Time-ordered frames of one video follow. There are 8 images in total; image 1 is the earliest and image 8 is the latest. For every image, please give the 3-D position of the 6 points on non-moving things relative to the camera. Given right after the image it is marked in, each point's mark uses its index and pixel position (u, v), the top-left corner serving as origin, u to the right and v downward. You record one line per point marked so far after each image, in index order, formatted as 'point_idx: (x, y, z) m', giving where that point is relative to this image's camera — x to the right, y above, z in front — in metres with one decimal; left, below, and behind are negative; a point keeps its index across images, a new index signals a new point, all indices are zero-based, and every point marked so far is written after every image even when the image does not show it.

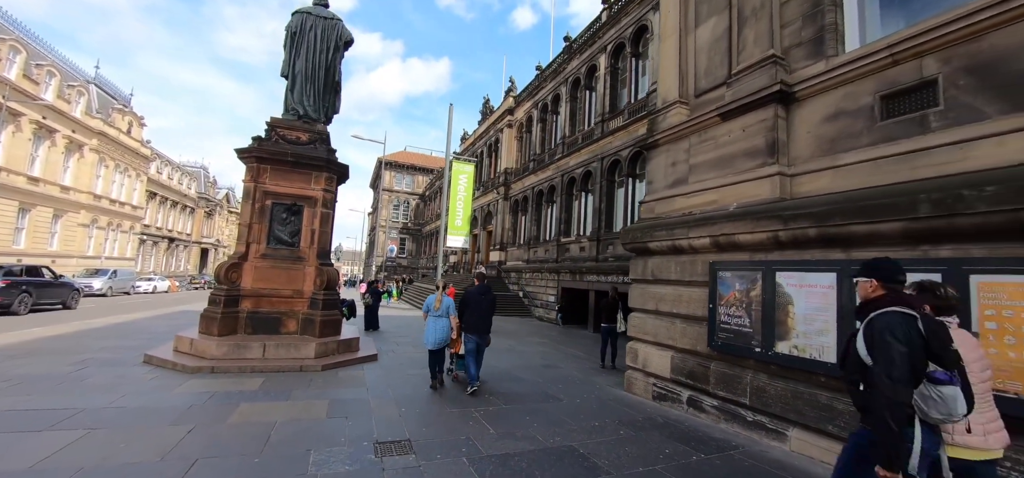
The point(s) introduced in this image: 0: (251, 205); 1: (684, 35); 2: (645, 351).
0: (-4.9, +0.7, +7.6) m
1: (+2.7, +3.2, +6.4) m
2: (+2.0, -1.6, +5.9) m
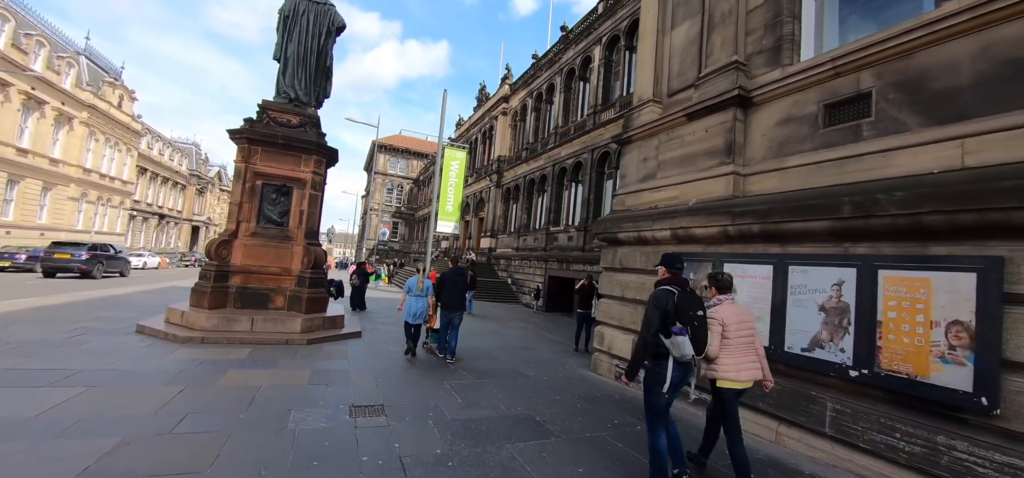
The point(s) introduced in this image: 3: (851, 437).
0: (-5.2, +1.1, +7.8) m
1: (+2.5, +3.3, +6.6) m
2: (+1.6, -1.5, +6.4) m
3: (+2.9, -1.7, +3.4) m
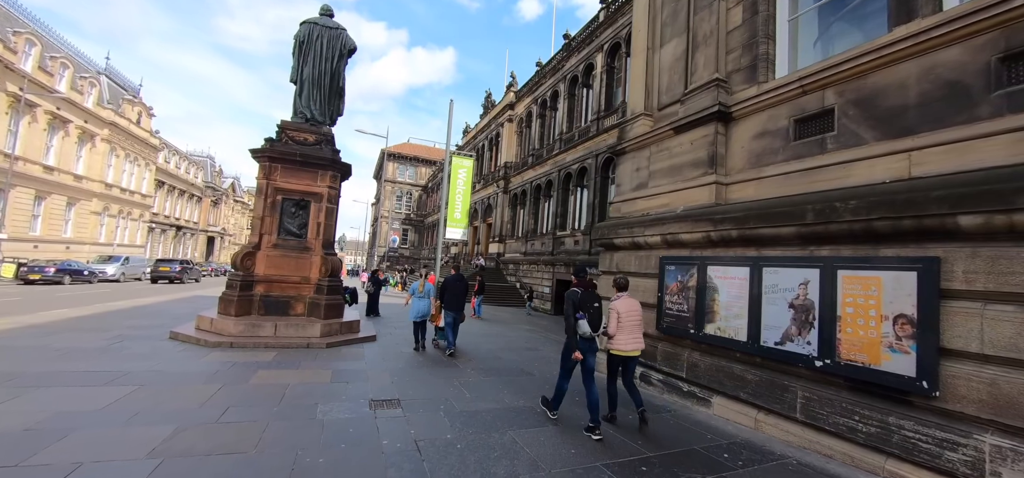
0: (-5.2, +0.8, +8.4) m
1: (+2.5, +3.2, +7.1) m
2: (+1.7, -1.6, +6.8) m
3: (+2.9, -1.7, +3.8) m
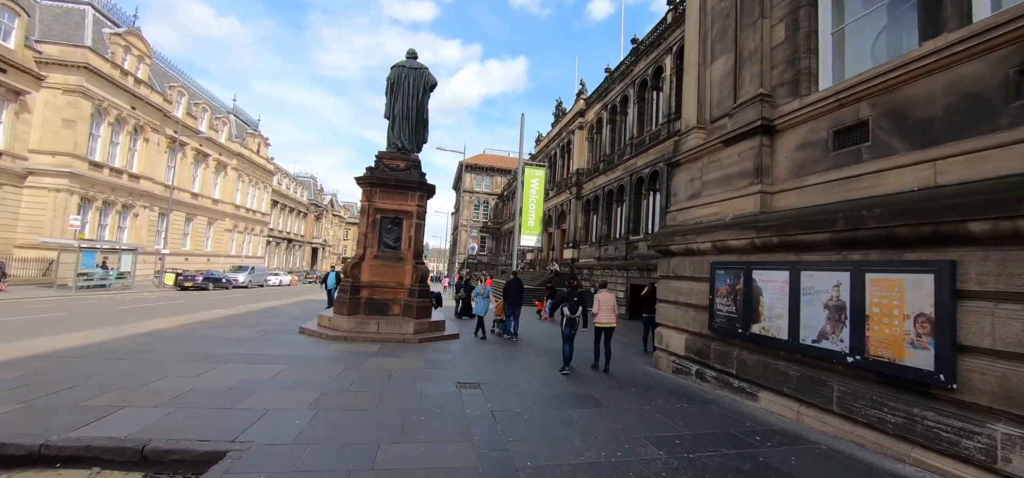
0: (-3.6, +0.5, +10.2) m
1: (+3.5, +3.1, +7.5) m
2: (+2.8, -1.7, +7.2) m
3: (+3.5, -1.8, +4.1) m
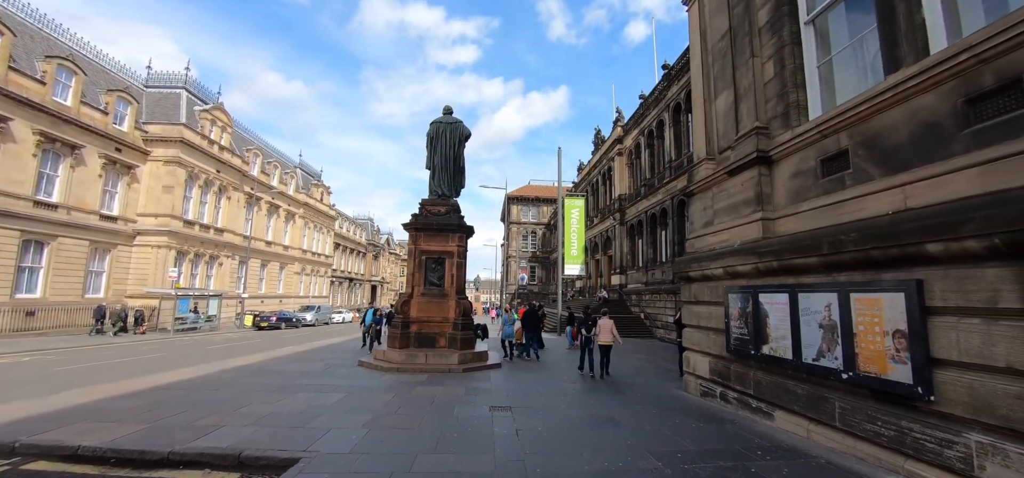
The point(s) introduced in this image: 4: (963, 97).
0: (-2.8, -0.6, +11.3) m
1: (+3.9, +2.6, +8.0) m
2: (+3.4, -2.2, +7.5) m
3: (+3.6, -2.0, +4.3) m
4: (+4.1, +1.3, +3.7) m
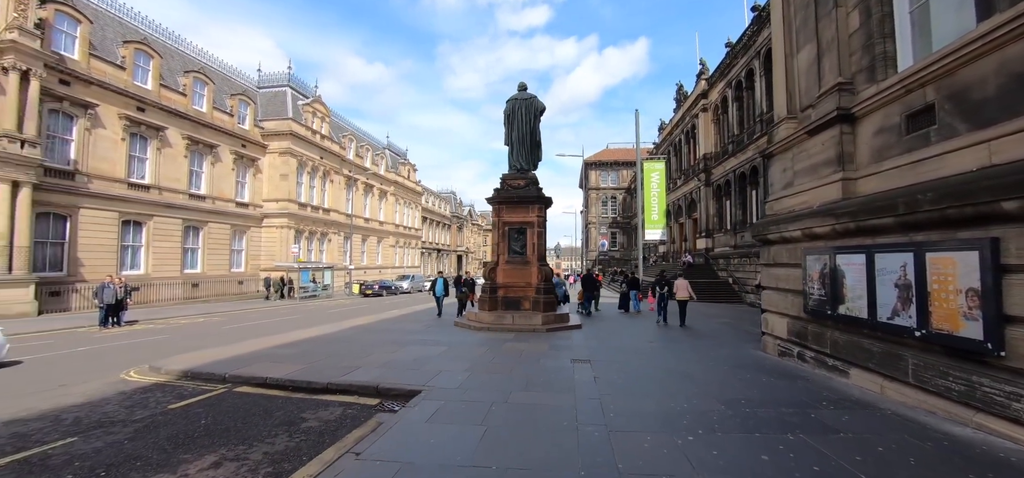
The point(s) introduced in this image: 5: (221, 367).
0: (-0.5, +0.2, +12.4) m
1: (+5.3, +3.4, +7.6) m
2: (+4.9, -1.5, +7.6) m
3: (+4.5, -1.6, +4.4) m
4: (+4.7, +1.7, +3.5) m
5: (-5.9, -2.6, +8.2) m
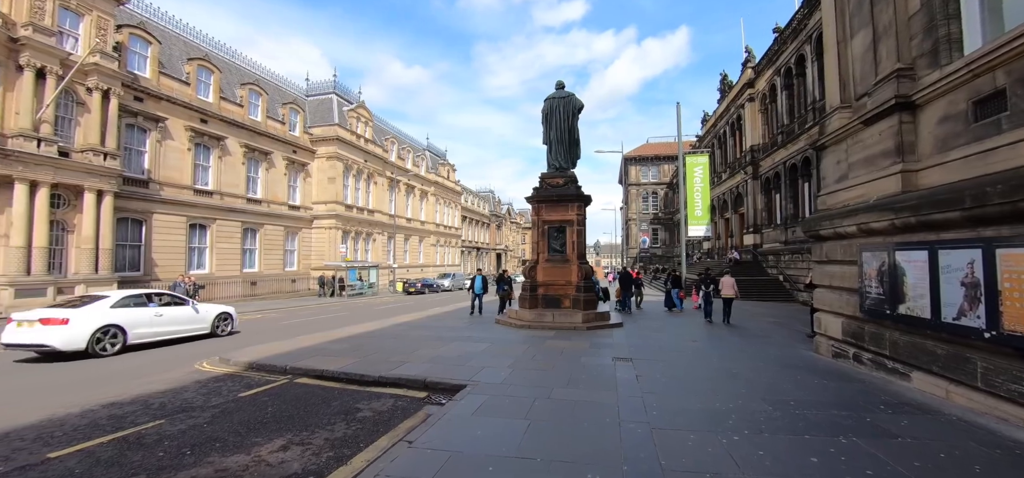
0: (+0.7, +0.3, +12.6) m
1: (+5.9, +3.4, +7.2) m
2: (+5.6, -1.4, +7.3) m
3: (+5.0, -1.5, +4.1) m
4: (+5.0, +1.7, +3.2) m
5: (-5.0, -2.6, +8.8) m
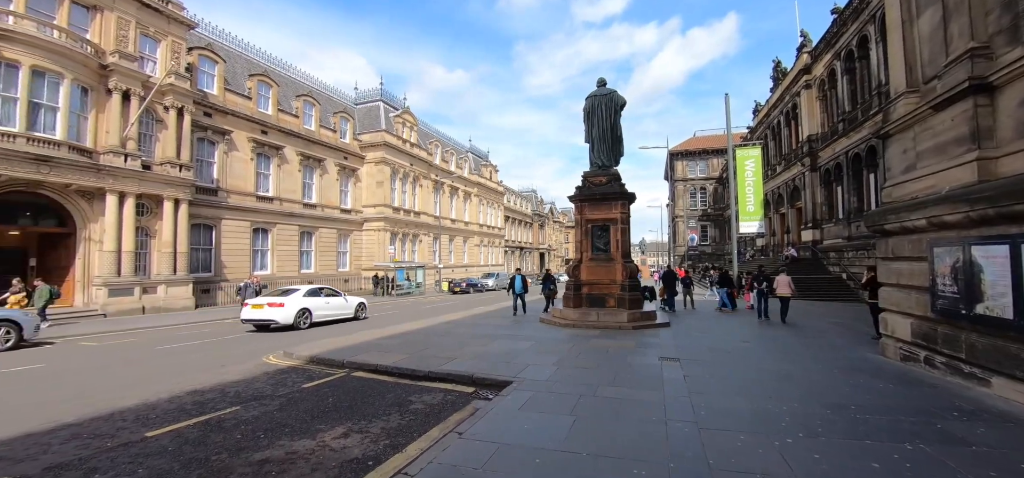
0: (+2.0, +0.3, +12.6) m
1: (+6.6, +3.5, +6.7) m
2: (+6.4, -1.4, +6.8) m
3: (+5.4, -1.4, +3.7) m
4: (+5.3, +1.8, +2.8) m
5: (-4.0, -2.7, +9.5) m
